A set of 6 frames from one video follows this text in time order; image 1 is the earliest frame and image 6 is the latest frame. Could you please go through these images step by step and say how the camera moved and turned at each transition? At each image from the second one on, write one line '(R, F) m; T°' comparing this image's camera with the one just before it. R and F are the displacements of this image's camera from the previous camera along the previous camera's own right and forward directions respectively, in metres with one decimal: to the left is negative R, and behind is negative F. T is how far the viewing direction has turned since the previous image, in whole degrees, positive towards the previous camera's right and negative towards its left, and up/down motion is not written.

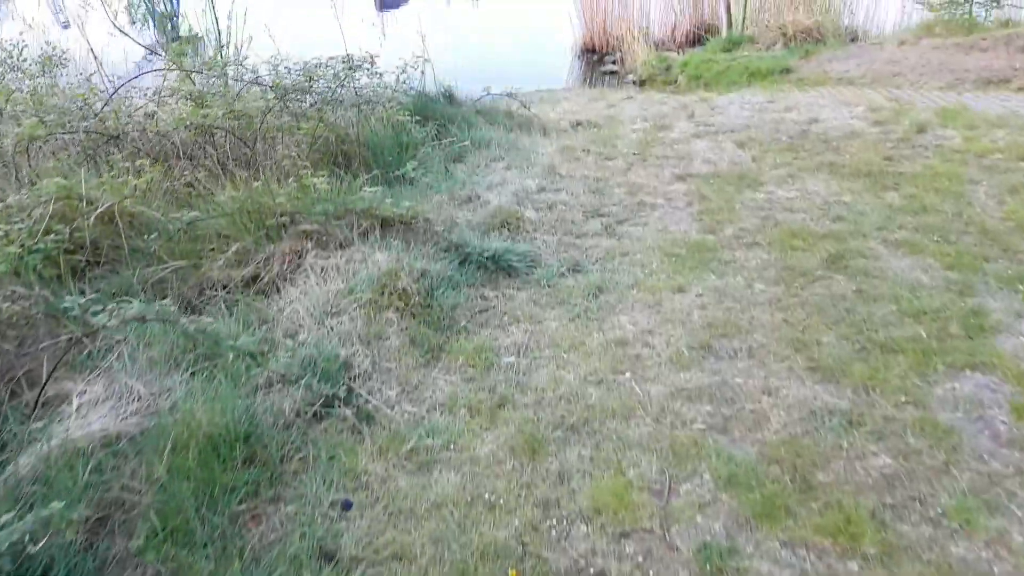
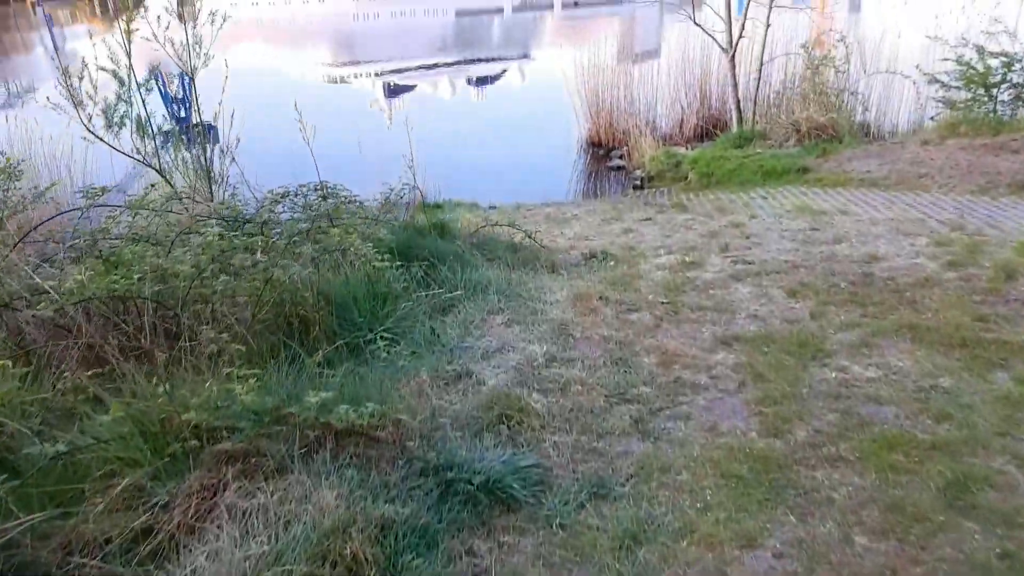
(0.0, +0.5) m; 0°
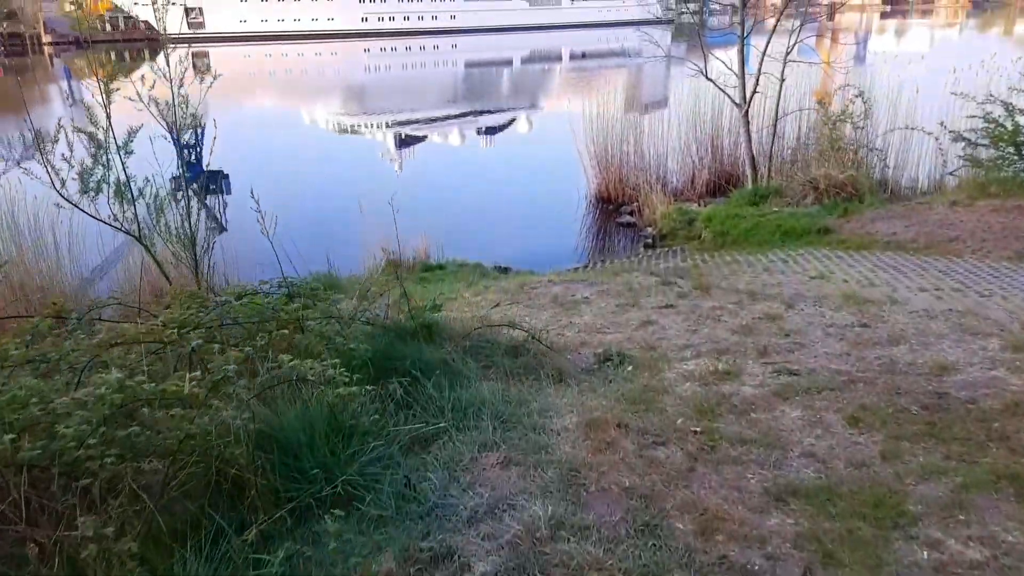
(0.0, +0.4) m; -1°
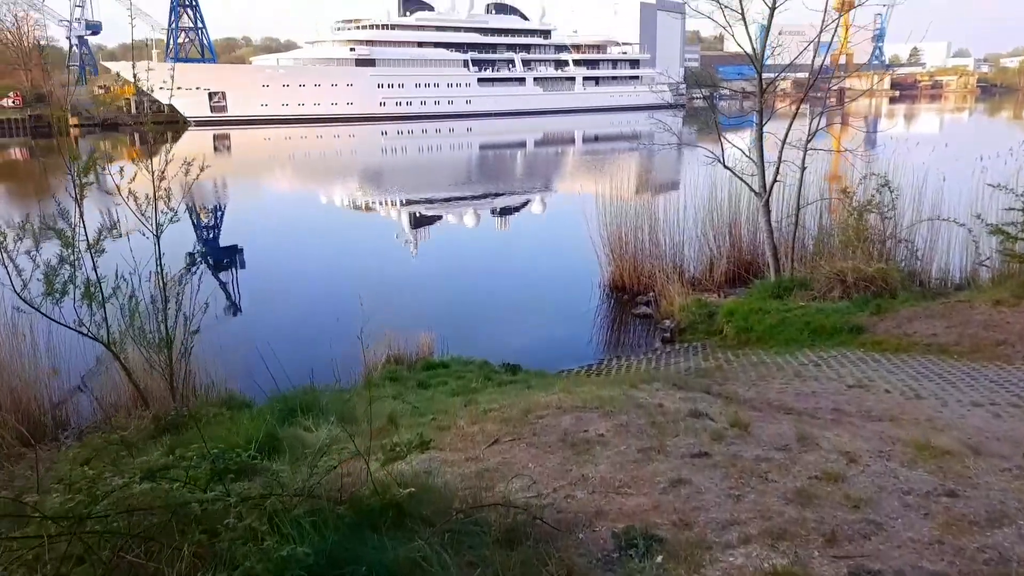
(0.0, +0.4) m; -1°
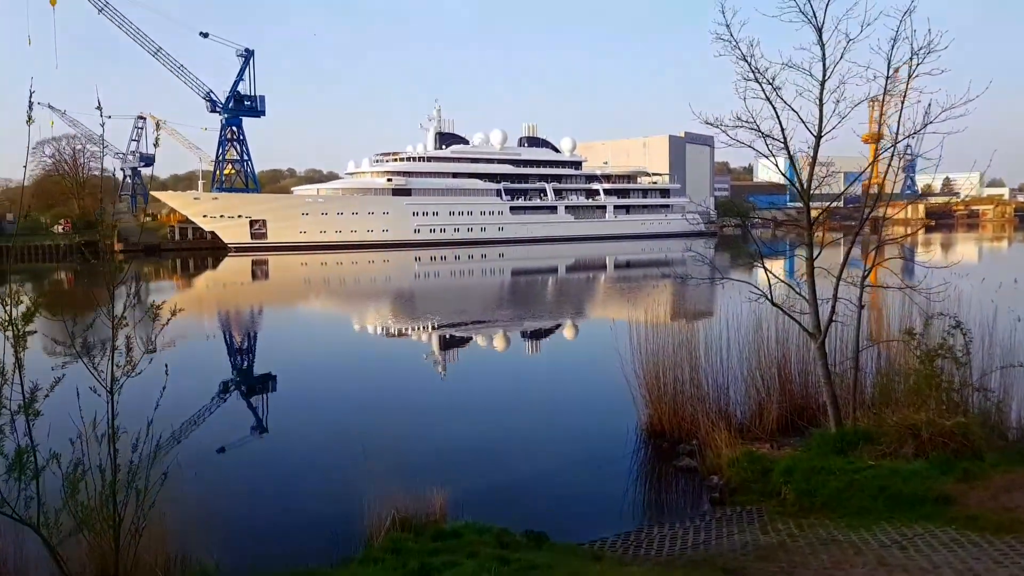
(+0.1, +0.7) m; -2°
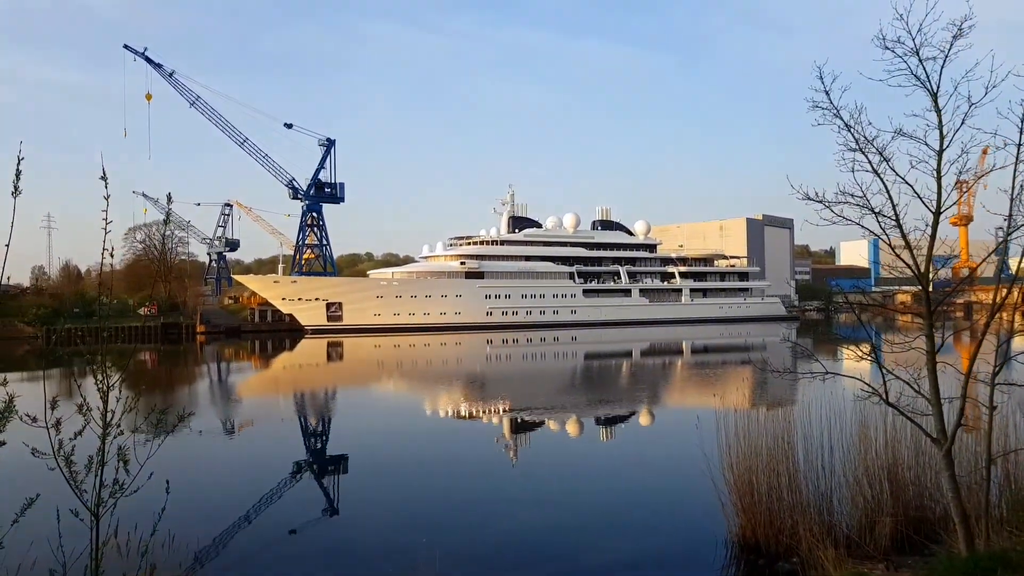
(0.0, +0.7) m; -5°
